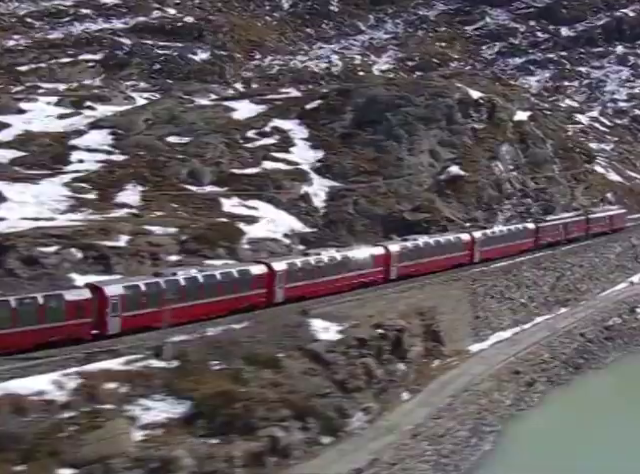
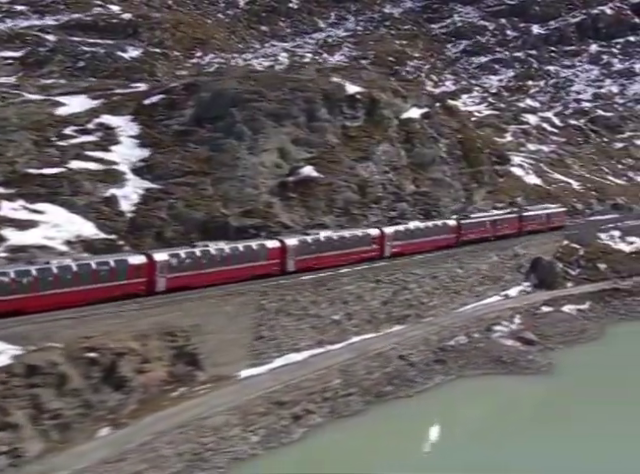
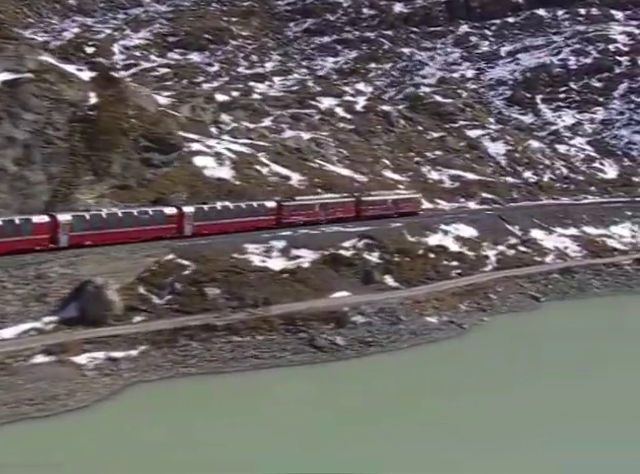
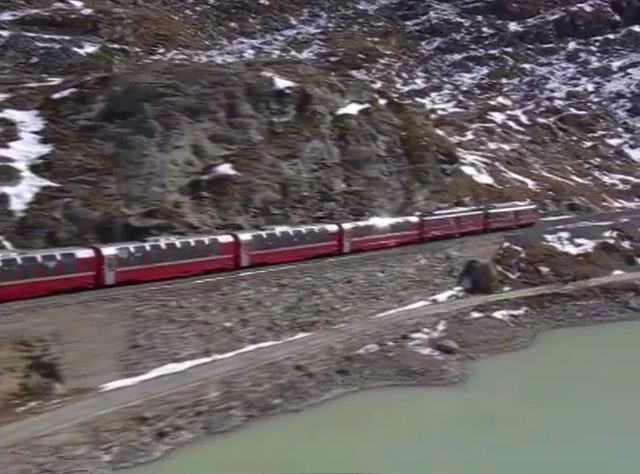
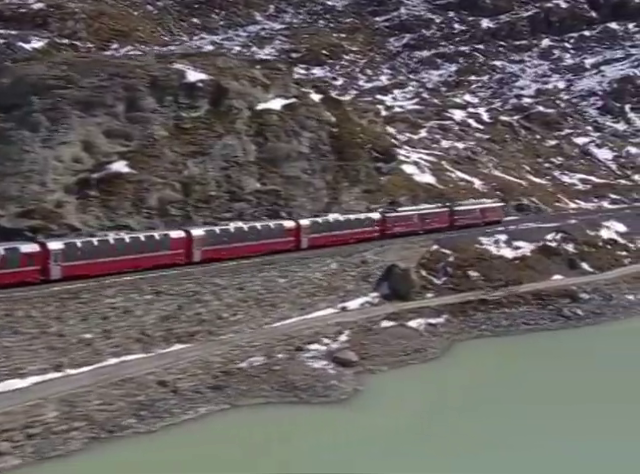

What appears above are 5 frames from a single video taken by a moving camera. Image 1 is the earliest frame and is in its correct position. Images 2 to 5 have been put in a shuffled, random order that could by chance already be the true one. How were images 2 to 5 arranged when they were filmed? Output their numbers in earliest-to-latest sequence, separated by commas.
2, 4, 5, 3
